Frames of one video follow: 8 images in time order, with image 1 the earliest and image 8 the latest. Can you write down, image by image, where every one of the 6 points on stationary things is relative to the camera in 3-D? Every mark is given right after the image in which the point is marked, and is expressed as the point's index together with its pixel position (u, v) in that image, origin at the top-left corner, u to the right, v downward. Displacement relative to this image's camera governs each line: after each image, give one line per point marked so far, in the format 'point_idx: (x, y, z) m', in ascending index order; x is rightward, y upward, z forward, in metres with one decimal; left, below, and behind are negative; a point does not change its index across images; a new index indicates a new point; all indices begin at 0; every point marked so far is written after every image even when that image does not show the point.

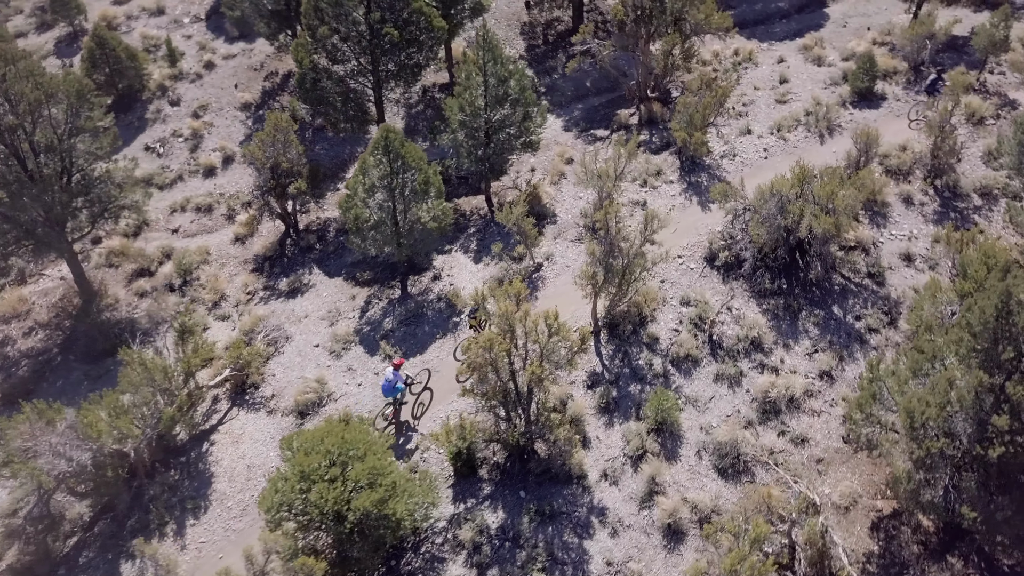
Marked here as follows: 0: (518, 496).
0: (+0.2, -4.7, +19.0) m
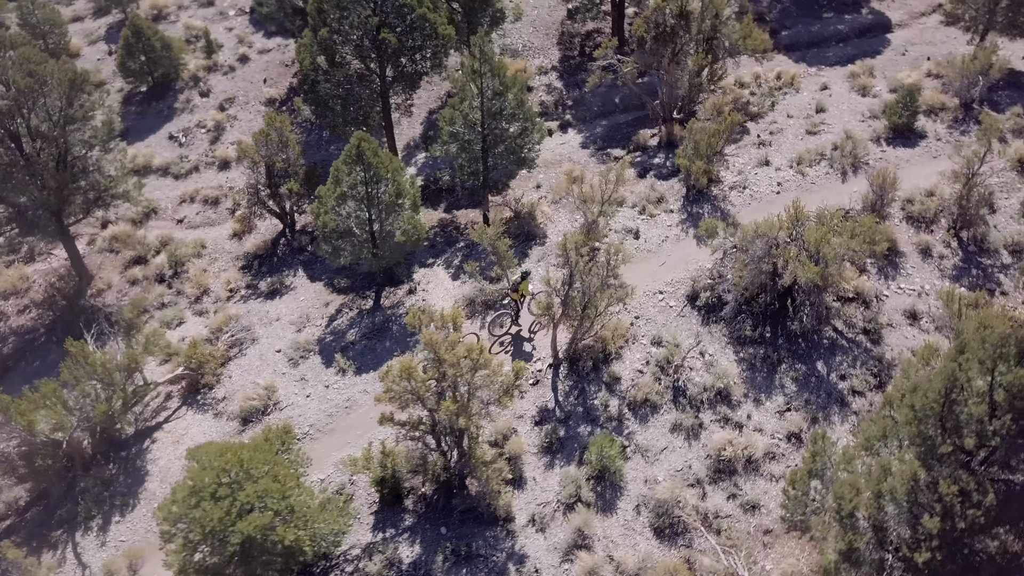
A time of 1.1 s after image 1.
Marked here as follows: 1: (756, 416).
0: (-1.6, -5.3, +18.1) m
1: (+5.8, -3.0, +19.6) m
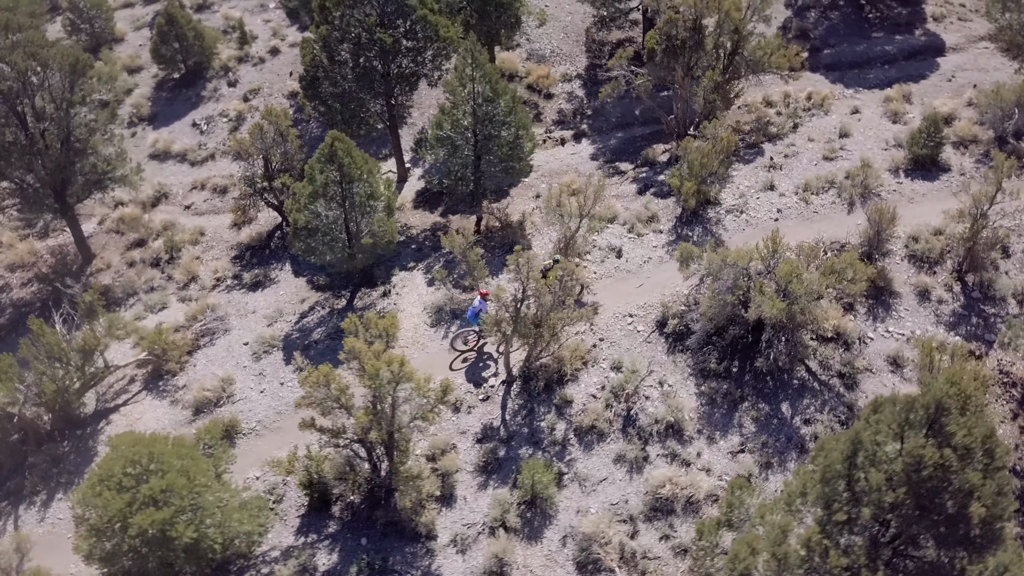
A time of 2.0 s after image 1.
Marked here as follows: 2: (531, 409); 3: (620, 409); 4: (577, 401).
0: (-3.3, -5.5, +17.8) m
1: (+4.4, -3.7, +18.6) m
2: (+0.5, -2.9, +19.8) m
3: (+2.6, -2.8, +19.6) m
4: (+1.6, -2.7, +19.9) m
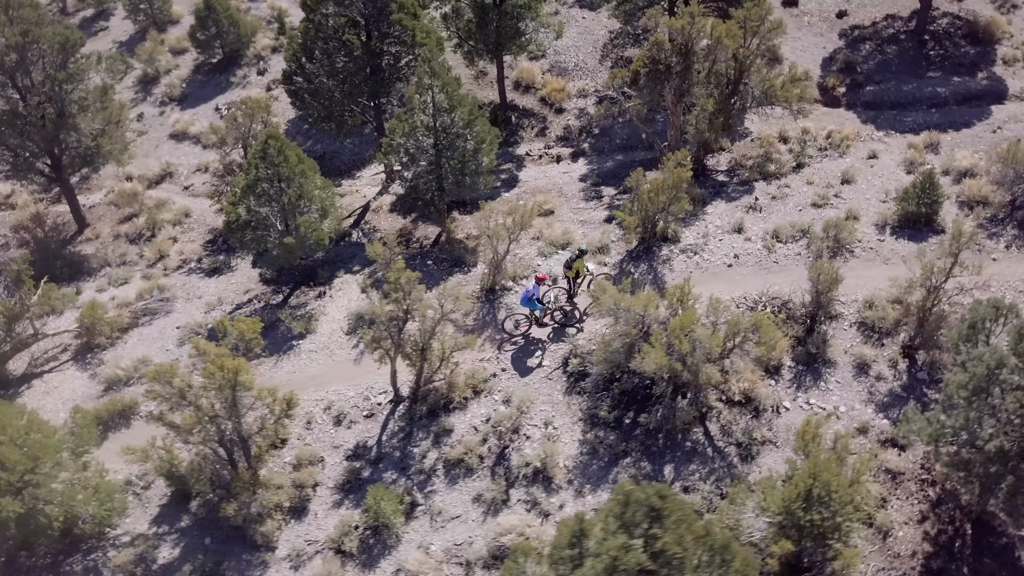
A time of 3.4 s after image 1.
0: (-6.7, -5.4, +17.8) m
1: (+1.2, -4.6, +17.4) m
2: (-2.4, -3.4, +19.2) m
3: (-0.4, -3.5, +18.7) m
4: (-1.3, -3.3, +19.1) m
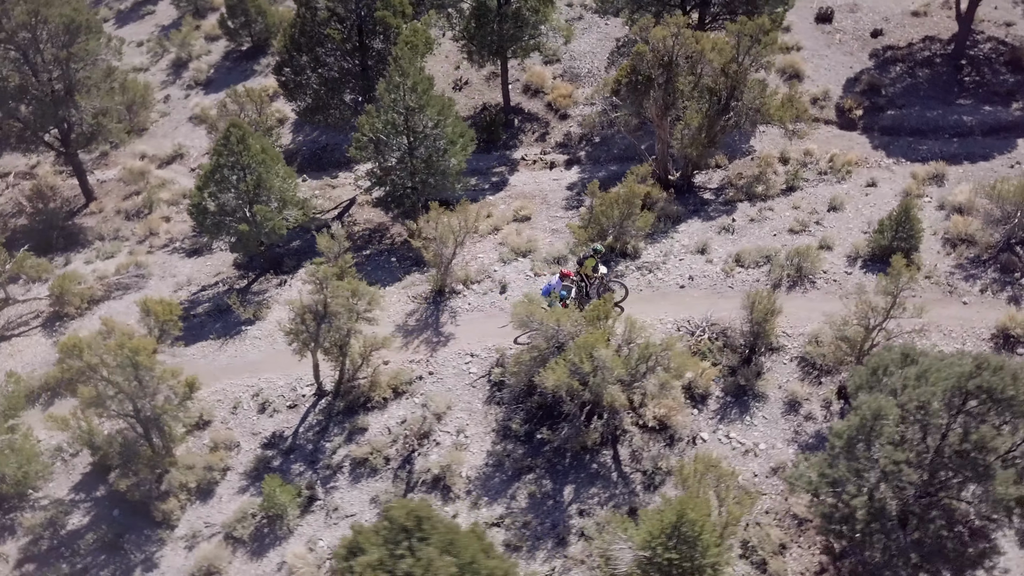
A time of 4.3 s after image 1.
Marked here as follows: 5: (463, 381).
0: (-8.9, -5.0, +18.3) m
1: (-1.1, -4.8, +17.2) m
2: (-4.4, -3.2, +19.3) m
3: (-2.4, -3.6, +18.6) m
4: (-3.2, -3.2, +19.1) m
5: (-1.2, -2.2, +19.8) m
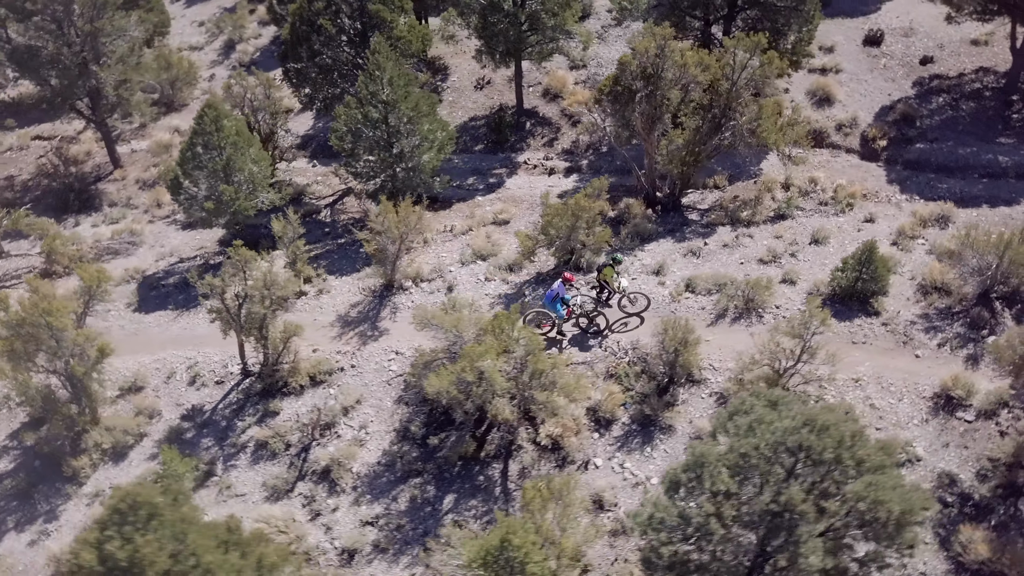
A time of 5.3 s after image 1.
0: (-11.2, -4.1, +19.3) m
1: (-3.6, -4.6, +17.2) m
2: (-6.4, -2.8, +19.7) m
3: (-4.6, -3.4, +18.7) m
4: (-5.4, -2.9, +19.4) m
5: (-3.1, -2.2, +19.8) m
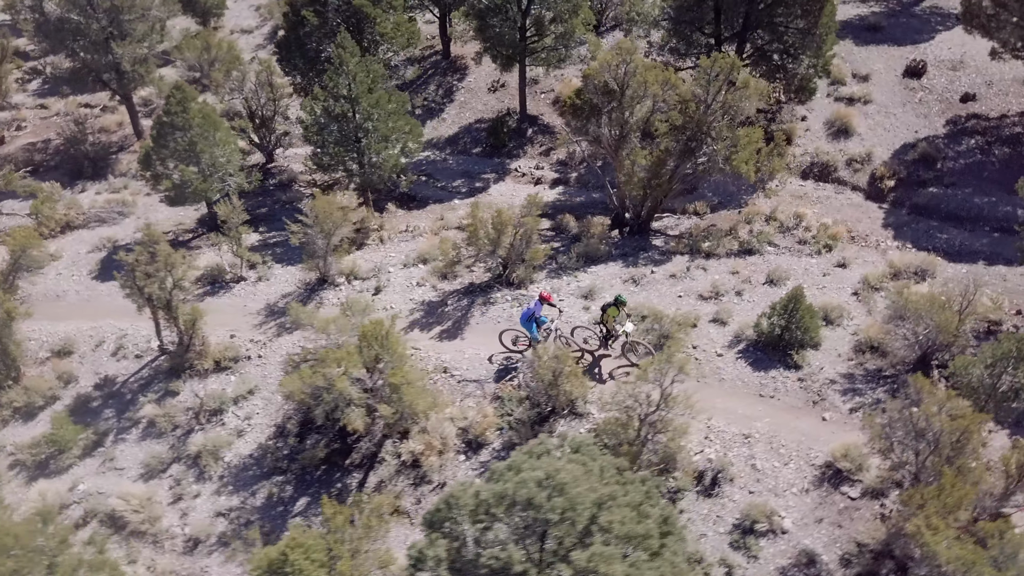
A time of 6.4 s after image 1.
0: (-13.8, -3.0, +20.4) m
1: (-6.6, -4.4, +17.3) m
2: (-8.8, -2.3, +20.2) m
3: (-7.3, -3.0, +19.0) m
4: (-7.9, -2.5, +19.7) m
5: (-5.5, -2.0, +19.8) m
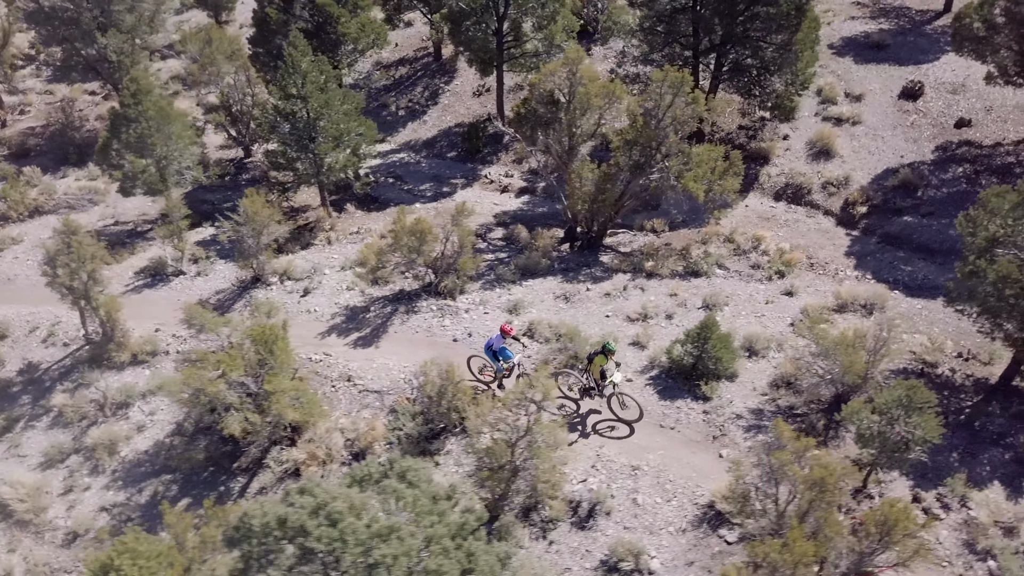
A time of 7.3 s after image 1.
0: (-15.8, -2.5, +20.9) m
1: (-9.0, -4.3, +17.3) m
2: (-10.9, -2.1, +20.4) m
3: (-9.4, -2.8, +19.0) m
4: (-9.9, -2.3, +19.8) m
5: (-7.6, -1.9, +19.7) m
